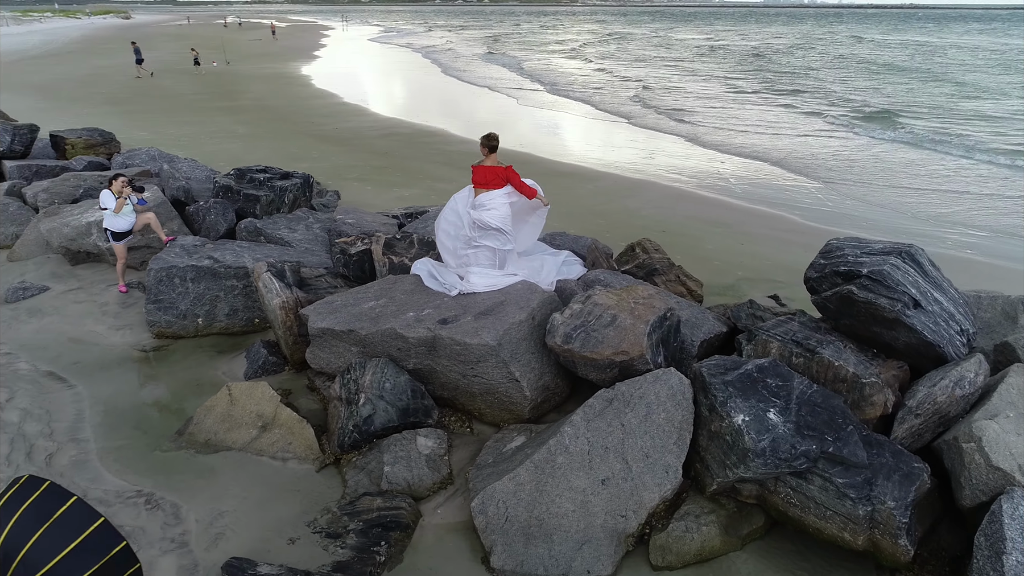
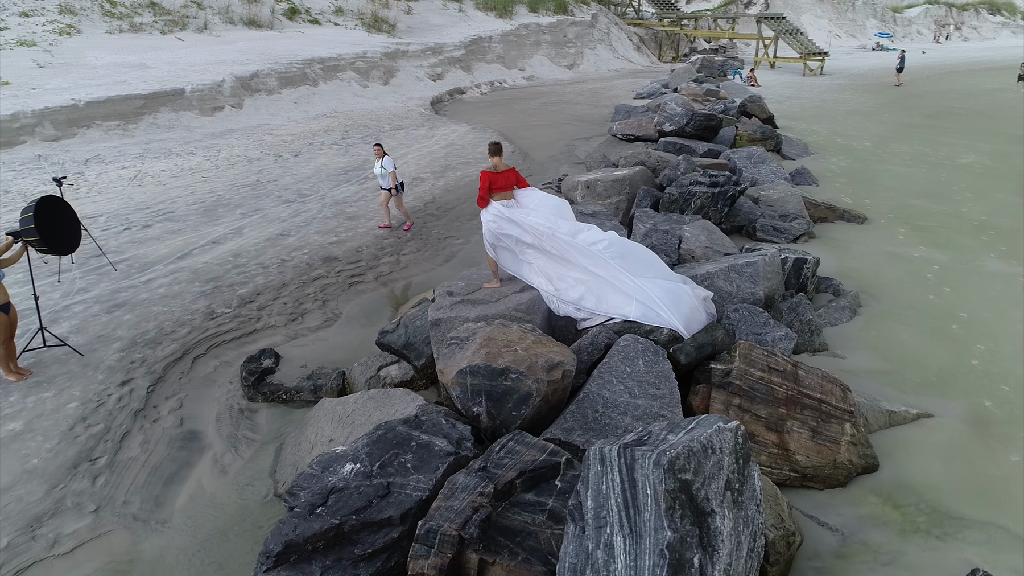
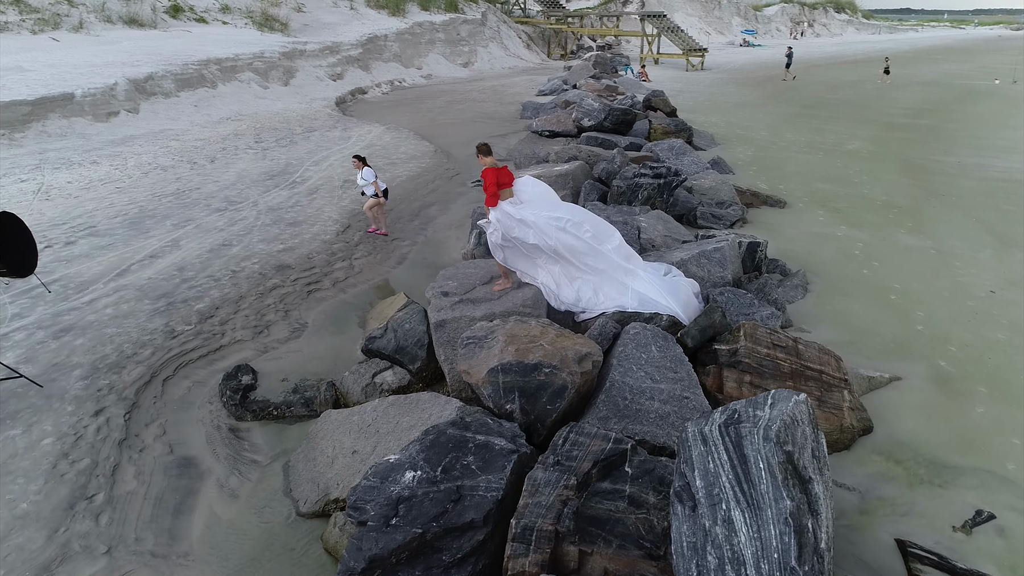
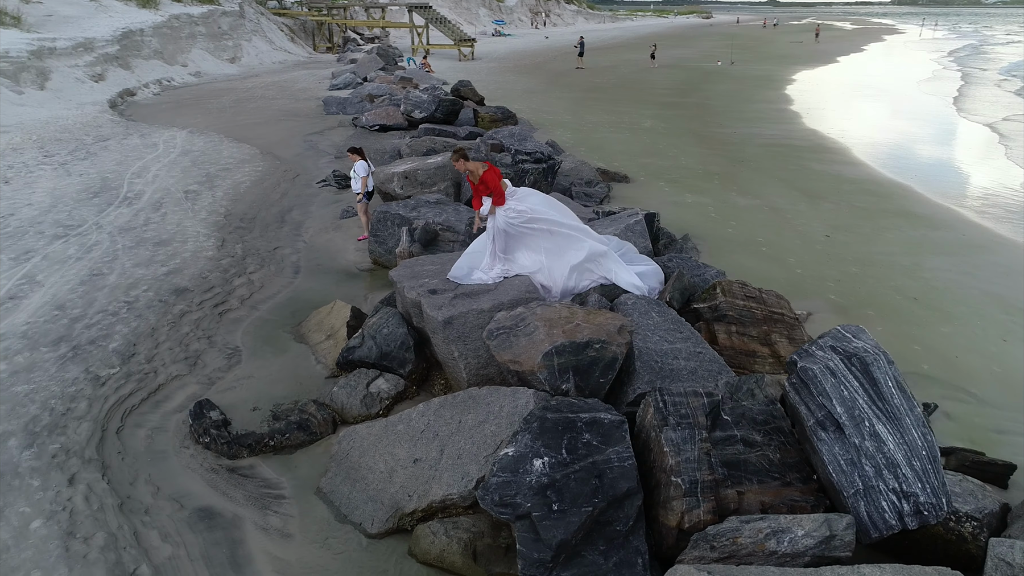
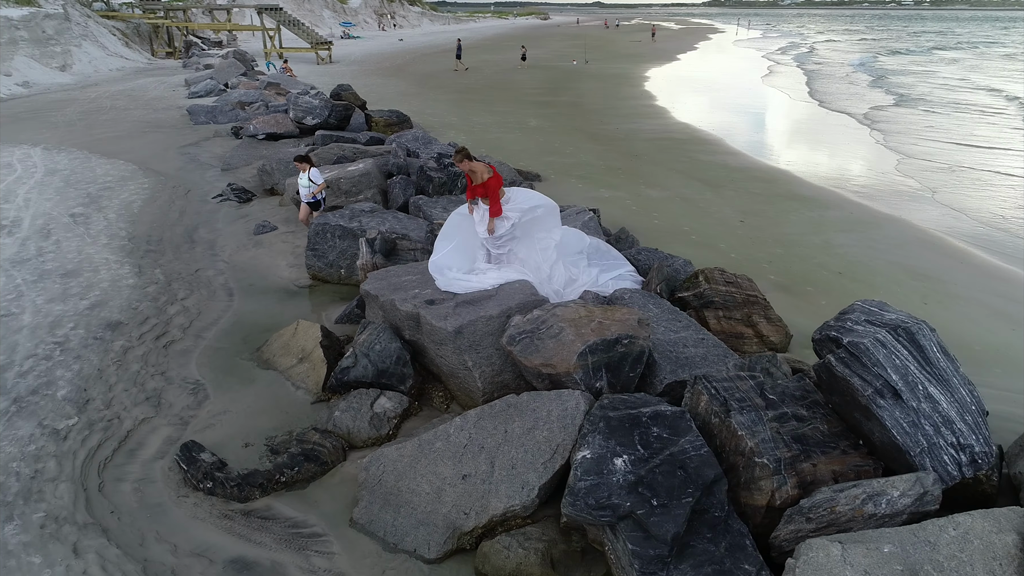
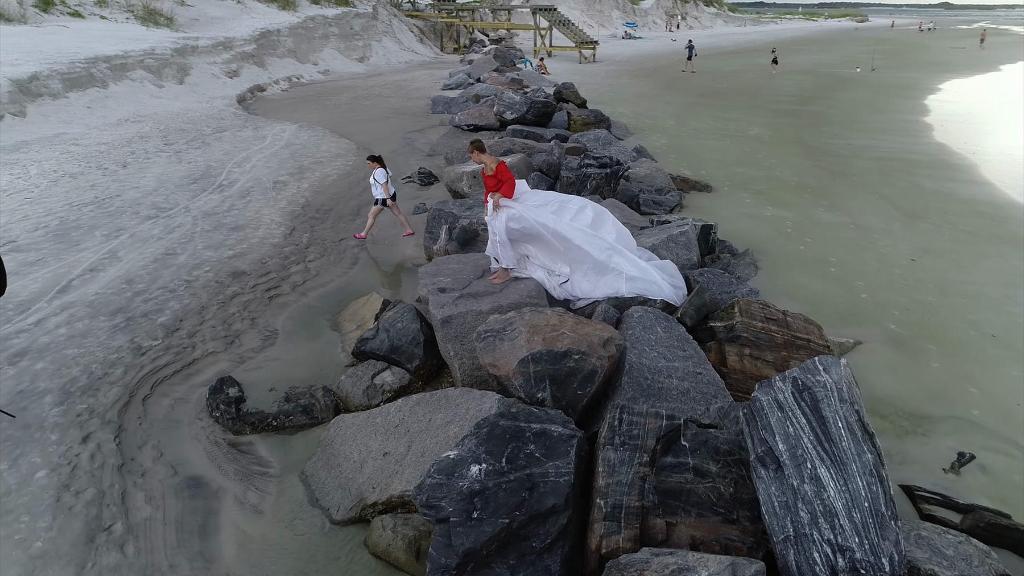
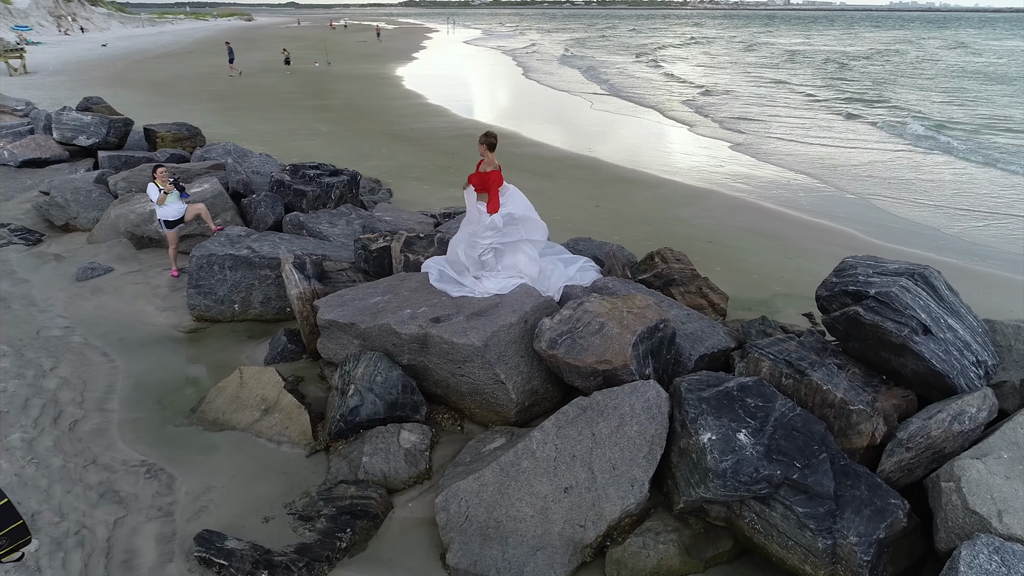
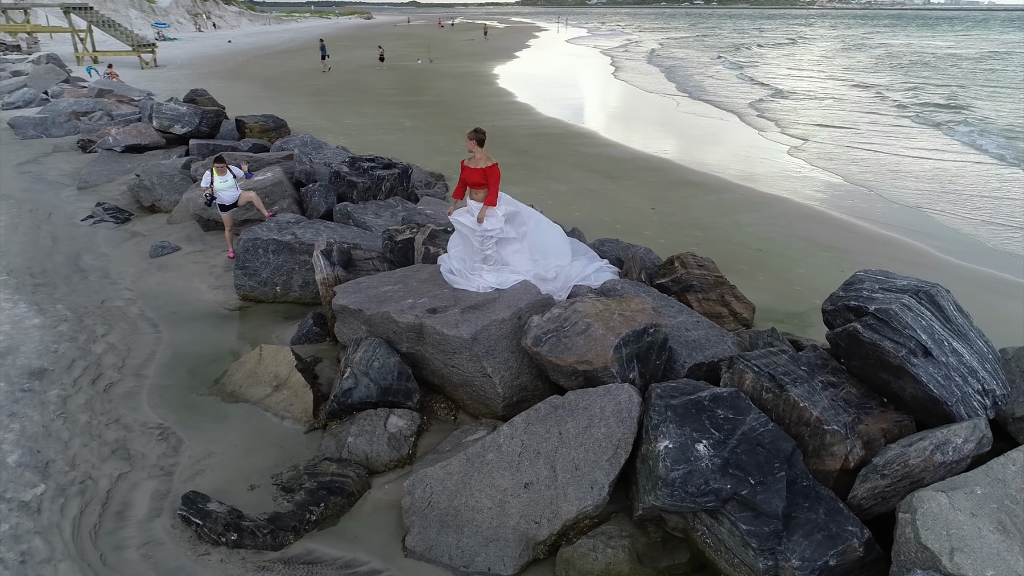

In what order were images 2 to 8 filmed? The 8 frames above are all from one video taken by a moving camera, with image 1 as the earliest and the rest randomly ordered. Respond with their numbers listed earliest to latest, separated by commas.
7, 8, 5, 4, 6, 3, 2
